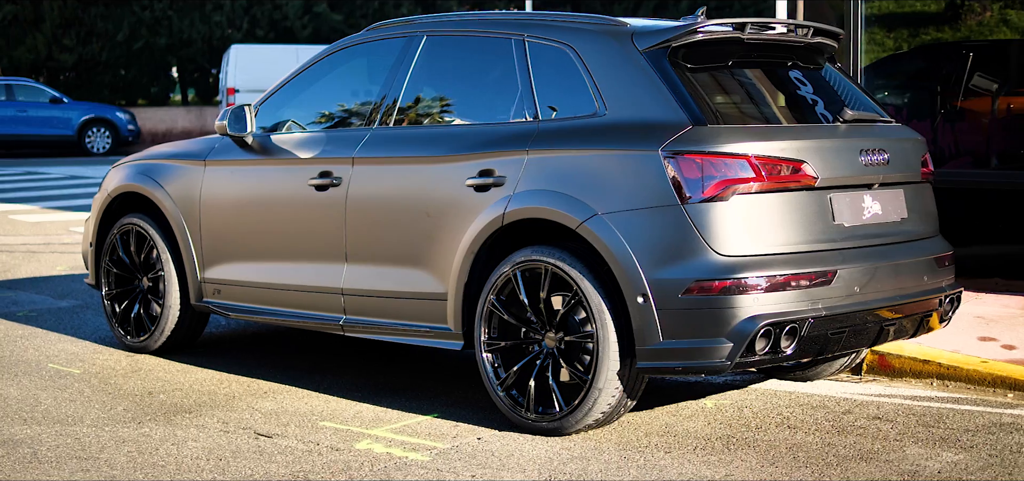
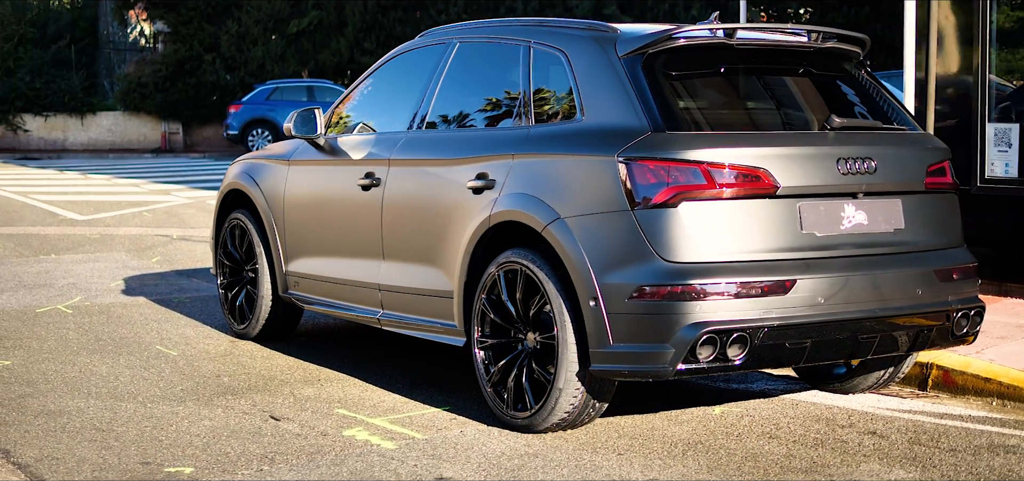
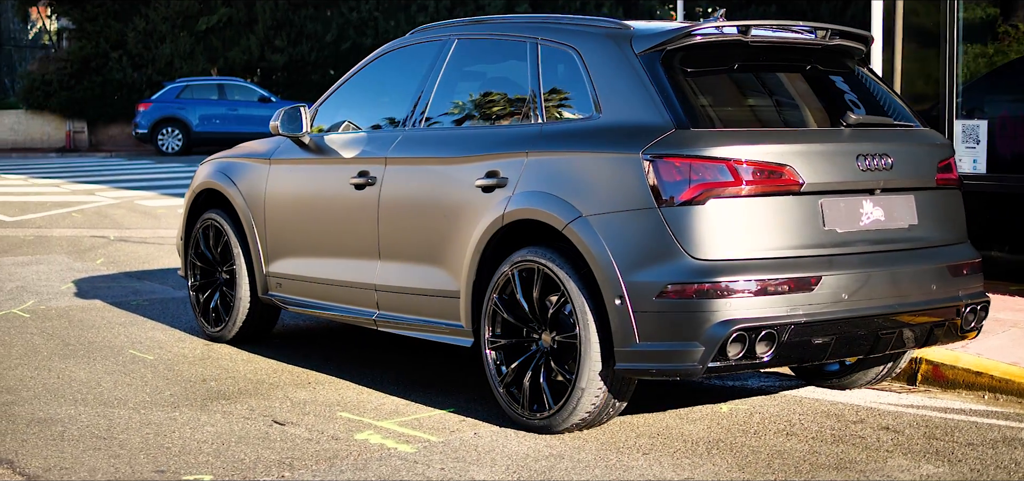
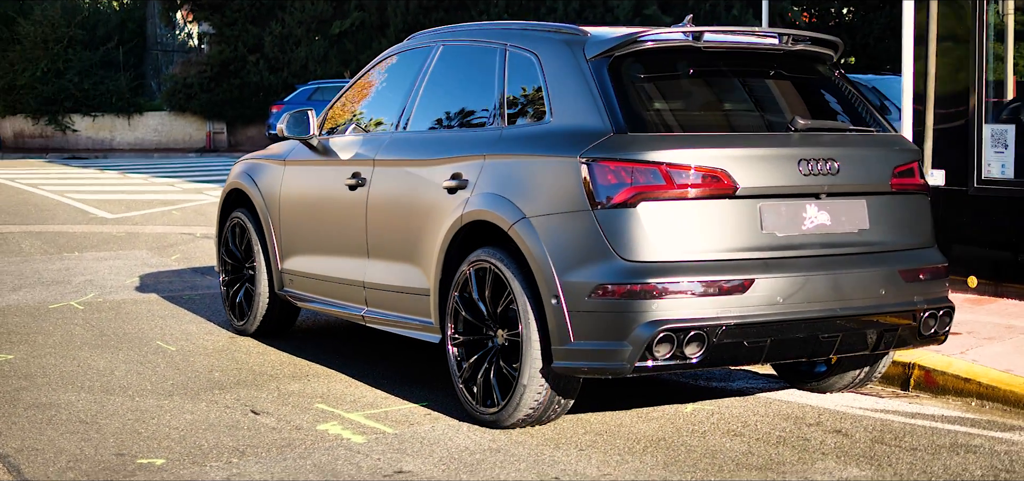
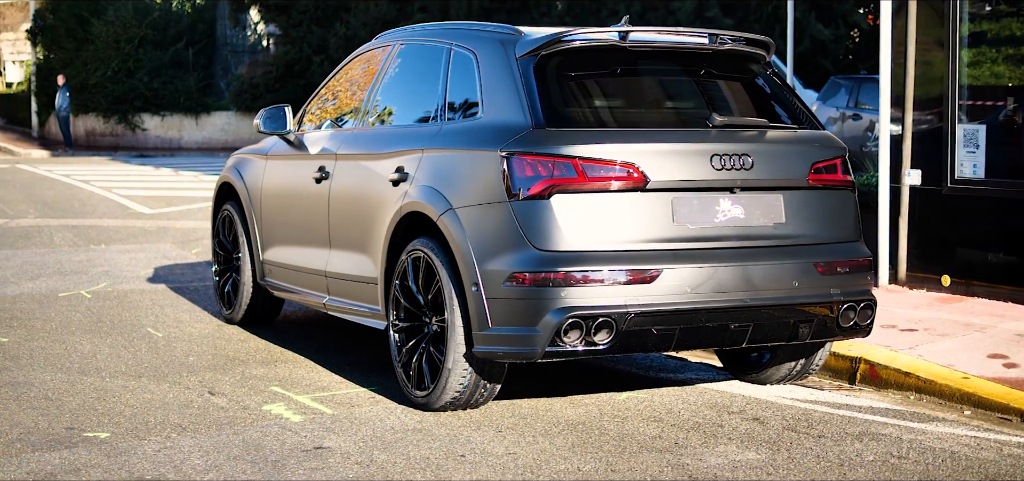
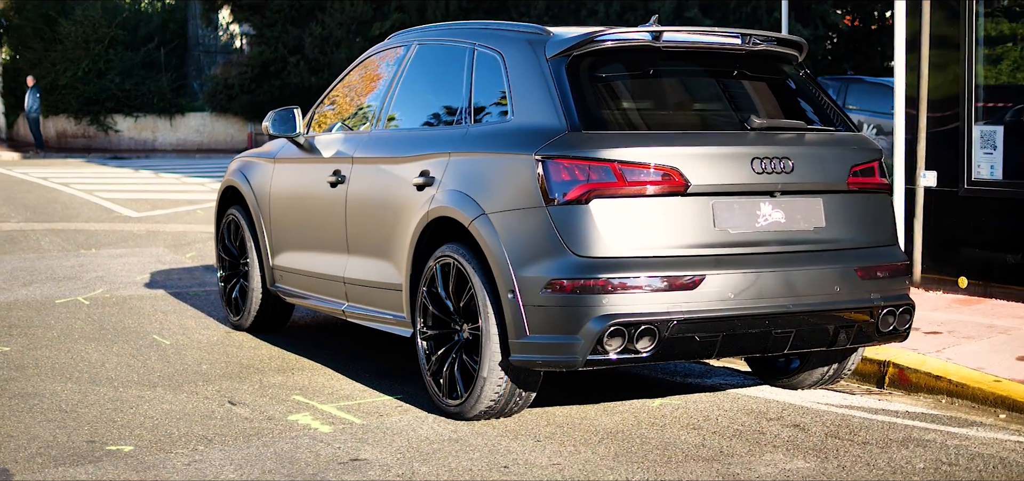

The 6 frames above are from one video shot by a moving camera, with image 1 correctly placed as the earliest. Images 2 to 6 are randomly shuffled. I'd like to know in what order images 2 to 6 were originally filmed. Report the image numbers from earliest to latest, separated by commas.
3, 2, 4, 6, 5
